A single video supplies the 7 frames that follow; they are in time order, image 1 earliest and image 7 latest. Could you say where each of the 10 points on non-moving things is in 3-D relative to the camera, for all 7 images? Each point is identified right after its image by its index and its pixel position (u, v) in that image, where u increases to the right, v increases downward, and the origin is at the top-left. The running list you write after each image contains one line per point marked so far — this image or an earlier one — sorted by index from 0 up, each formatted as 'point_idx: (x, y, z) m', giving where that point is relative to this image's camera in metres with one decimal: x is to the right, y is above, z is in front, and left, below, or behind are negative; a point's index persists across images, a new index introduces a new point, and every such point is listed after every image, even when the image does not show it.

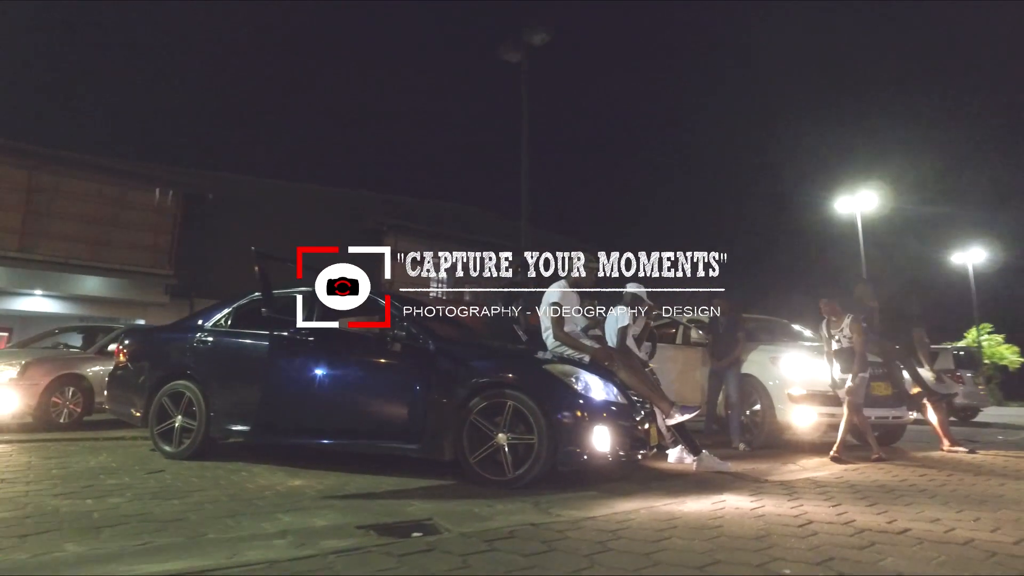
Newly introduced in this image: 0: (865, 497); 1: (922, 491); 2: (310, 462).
0: (+2.8, -1.7, +7.1) m
1: (+3.5, -1.7, +7.6) m
2: (-2.0, -1.8, +9.0) m
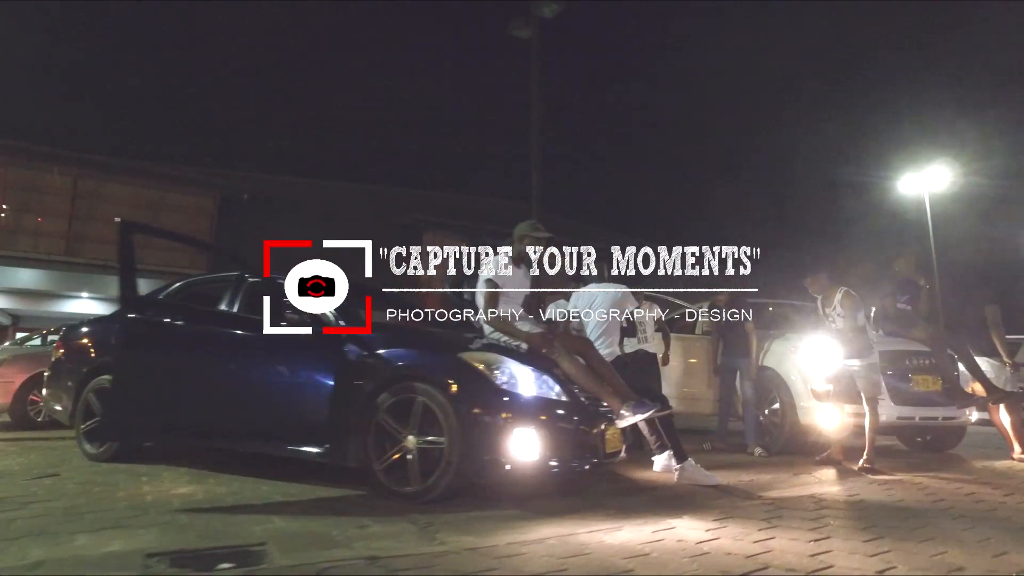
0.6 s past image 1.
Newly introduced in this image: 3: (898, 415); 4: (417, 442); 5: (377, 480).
0: (+2.1, -1.4, +5.3) m
1: (+2.9, -1.5, +5.8) m
2: (-2.5, -1.6, +7.7) m
3: (+3.7, -1.2, +8.5) m
4: (-0.7, -1.1, +6.1) m
5: (-1.0, -1.4, +6.3) m
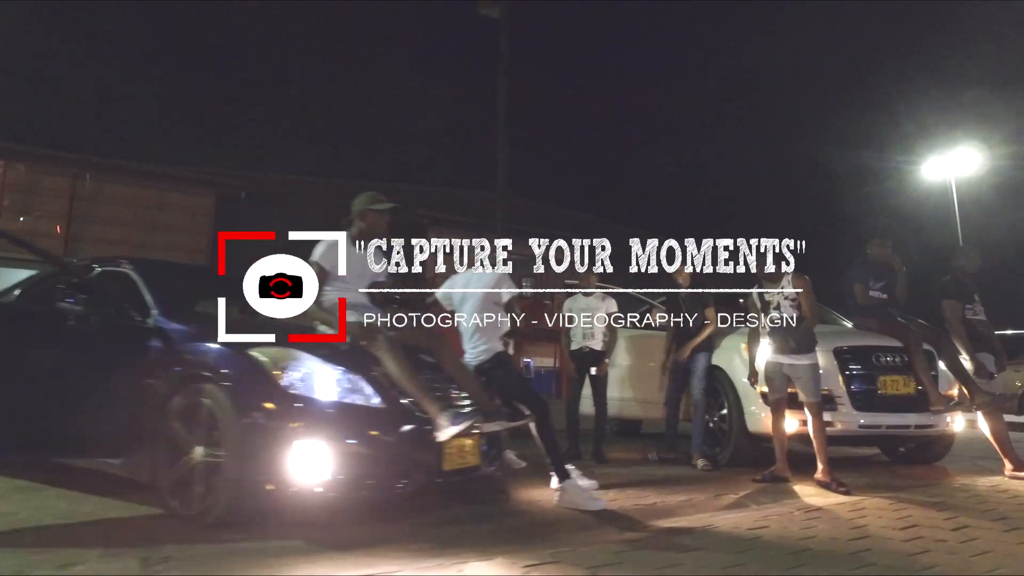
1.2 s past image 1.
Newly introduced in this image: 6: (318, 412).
0: (+1.0, -1.3, +3.9) m
1: (+1.8, -1.3, +4.4) m
2: (-3.5, -1.5, +6.7) m
3: (+2.7, -1.1, +7.0) m
4: (-1.8, -0.9, +5.0) m
5: (-2.0, -1.3, +5.2) m
6: (-1.1, -0.7, +4.8) m
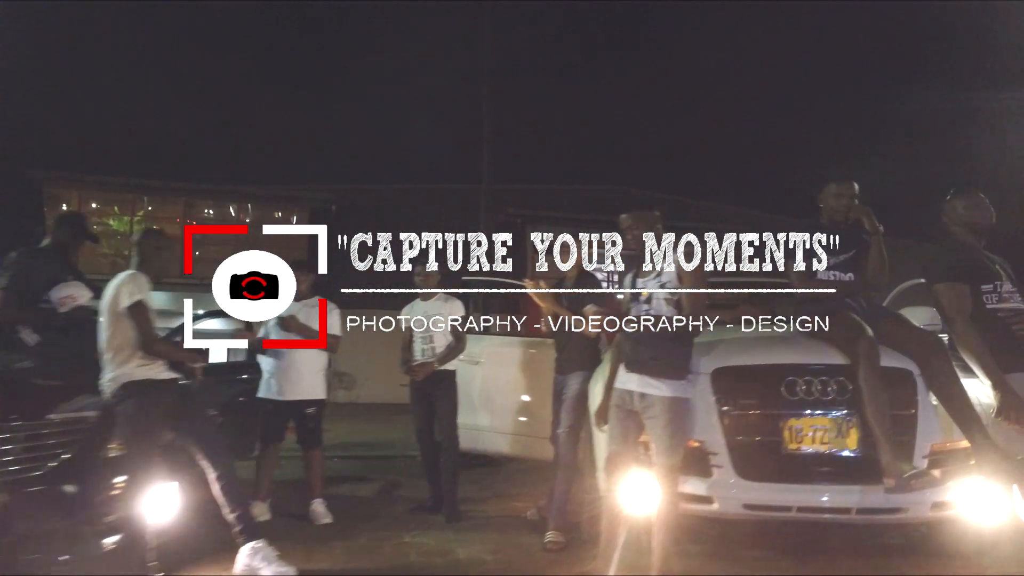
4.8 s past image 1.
0: (-1.4, -1.2, +1.6) m
1: (-0.5, -1.2, +1.8) m
2: (-5.0, -1.5, +5.4) m
3: (+1.1, -1.0, +4.1) m
4: (-3.7, -0.9, +3.3) m
5: (-4.0, -1.2, +3.6) m
6: (-3.1, -0.6, +3.0) m
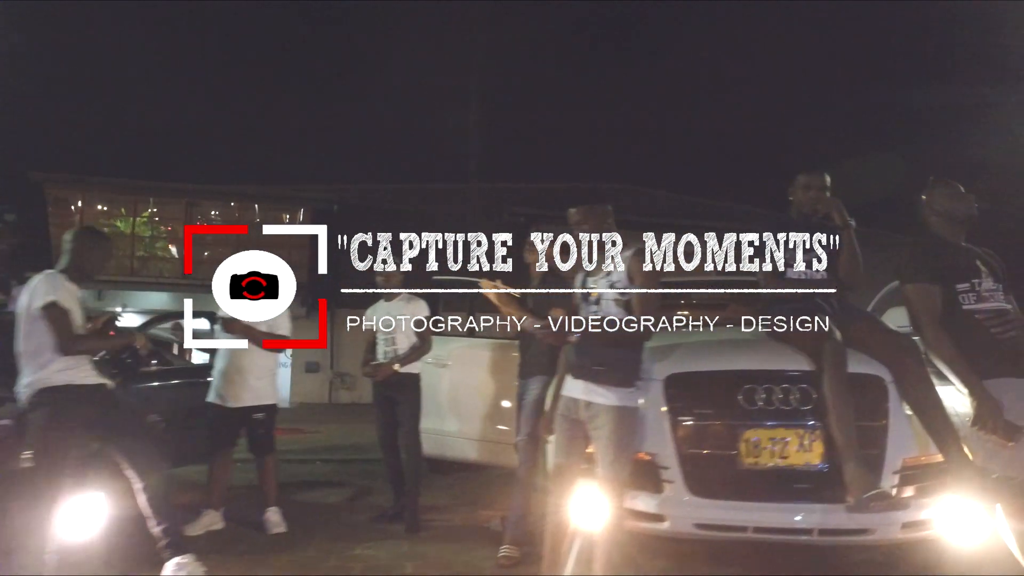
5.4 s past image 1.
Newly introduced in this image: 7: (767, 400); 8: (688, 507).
0: (-1.8, -1.2, +1.4) m
1: (-0.9, -1.2, +1.6) m
2: (-5.2, -1.5, +5.3) m
3: (+0.8, -1.0, +3.8) m
4: (-4.1, -0.9, +3.2) m
5: (-4.3, -1.2, +3.5) m
6: (-3.5, -0.6, +2.8) m
7: (+1.1, -0.5, +3.9) m
8: (+0.8, -0.9, +3.8) m
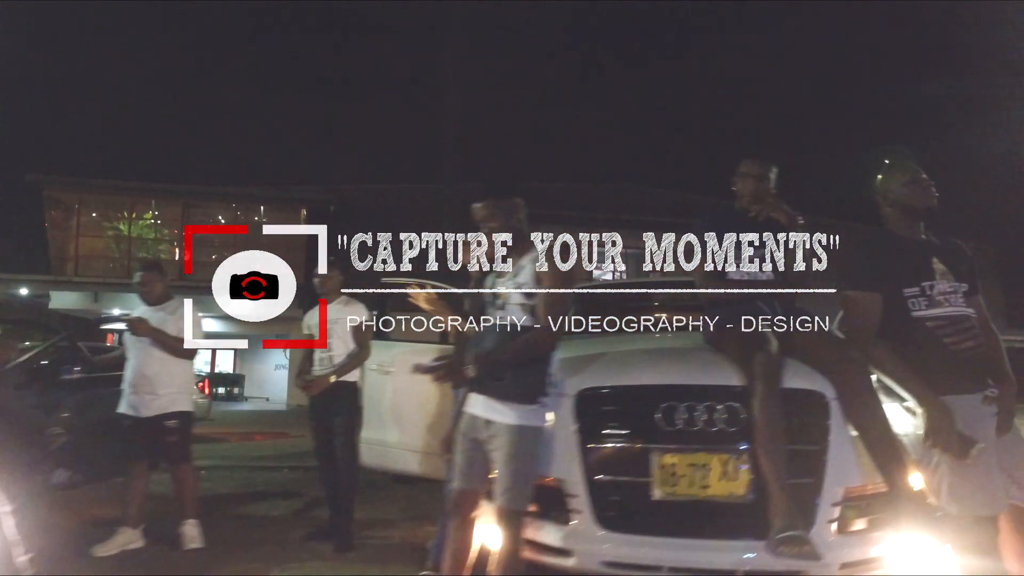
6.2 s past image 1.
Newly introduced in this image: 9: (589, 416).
0: (-2.4, -1.2, +1.1) m
1: (-1.5, -1.2, +1.2) m
2: (-5.5, -1.4, +5.2) m
3: (+0.4, -1.0, +3.3) m
4: (-4.5, -0.9, +3.0) m
5: (-4.7, -1.2, +3.3) m
6: (-3.9, -0.6, +2.6) m
7: (+0.7, -0.5, +3.4) m
8: (+0.3, -0.9, +3.3) m
9: (+0.3, -0.5, +3.5) m
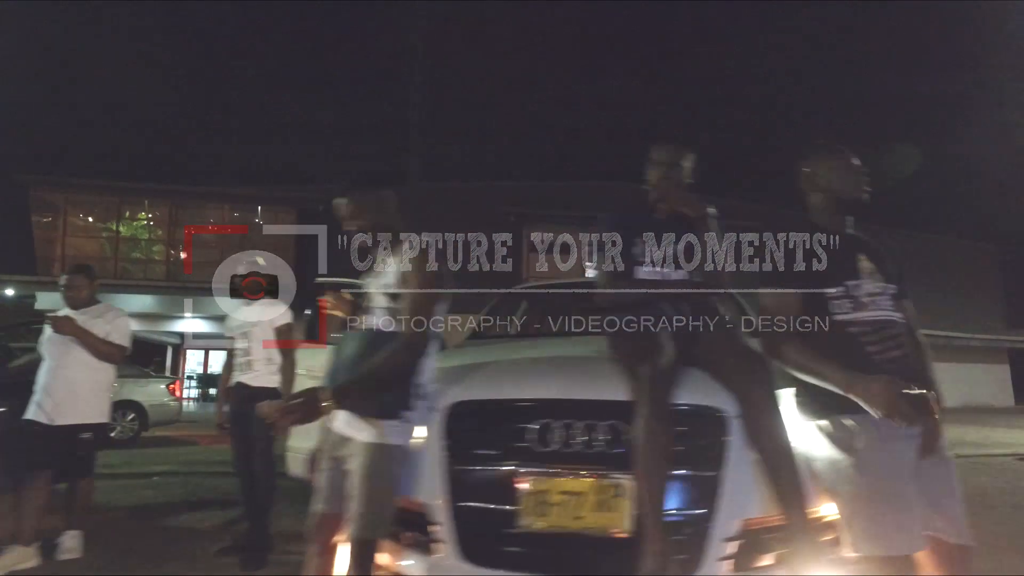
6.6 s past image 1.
0: (-3.0, -1.2, +0.8) m
1: (-2.1, -1.2, +0.9) m
2: (-5.9, -1.4, +5.2) m
3: (-0.1, -1.0, +2.9) m
4: (-5.1, -0.9, +2.9) m
5: (-5.2, -1.2, +3.2) m
6: (-4.5, -0.6, +2.5) m
7: (+0.2, -0.5, +3.0) m
8: (-0.2, -0.9, +2.9) m
9: (-0.2, -0.5, +3.1) m
